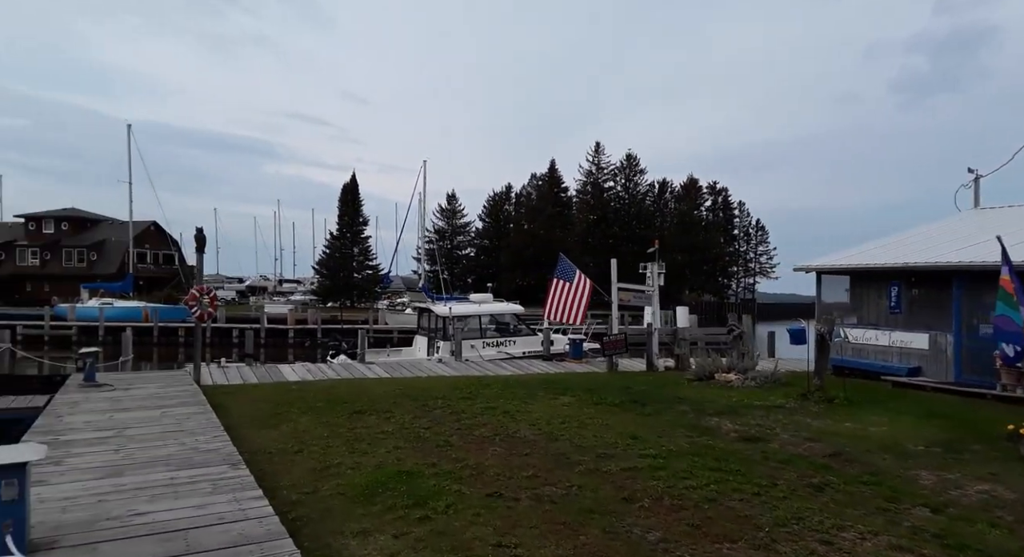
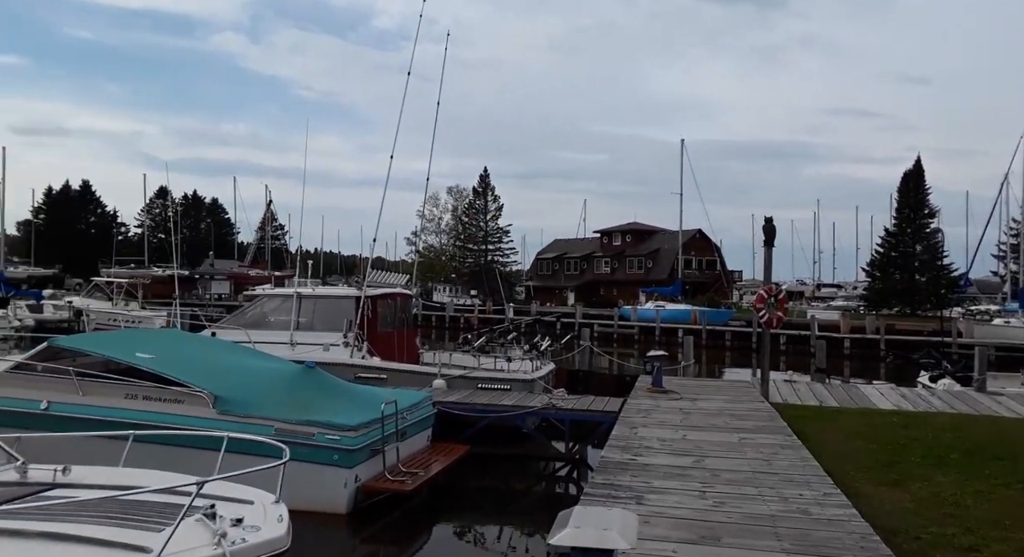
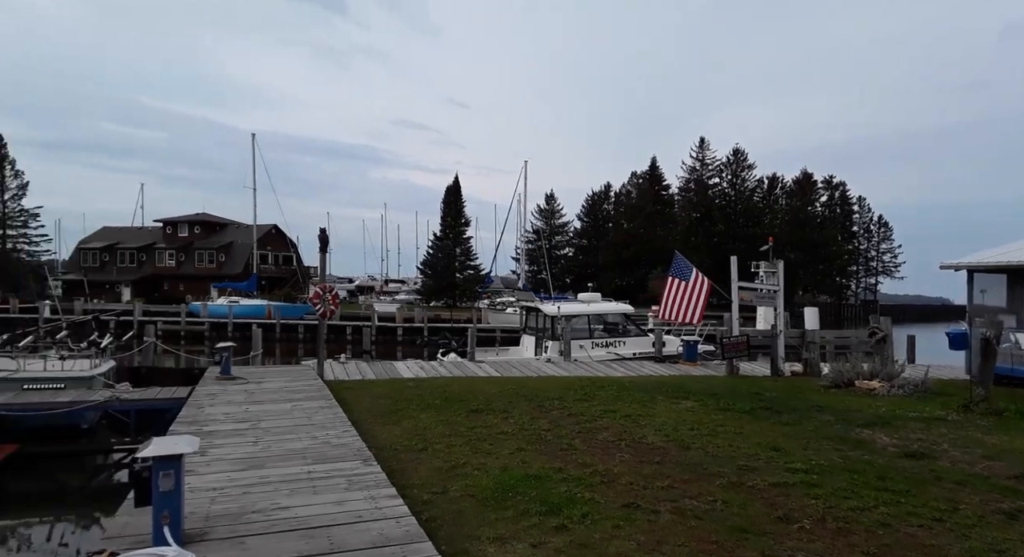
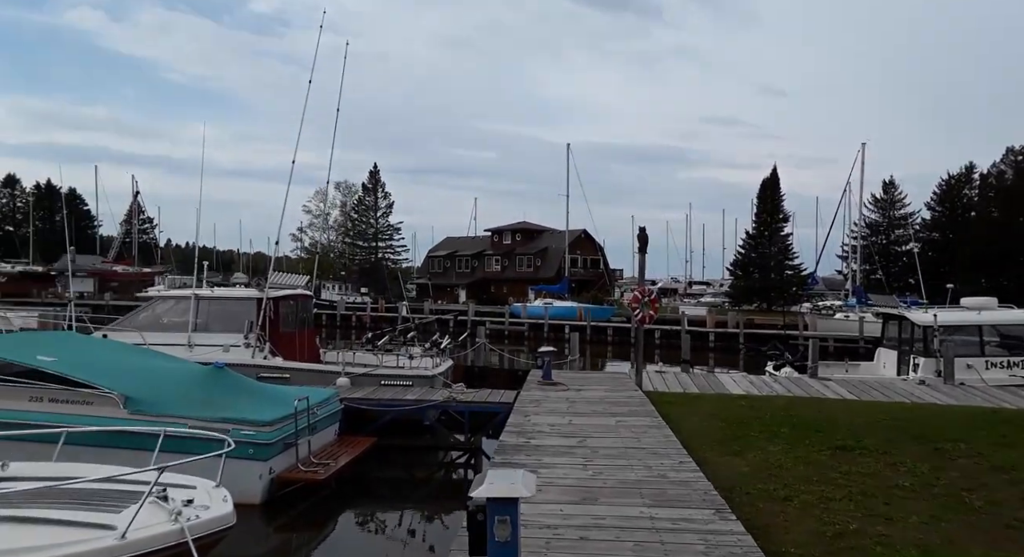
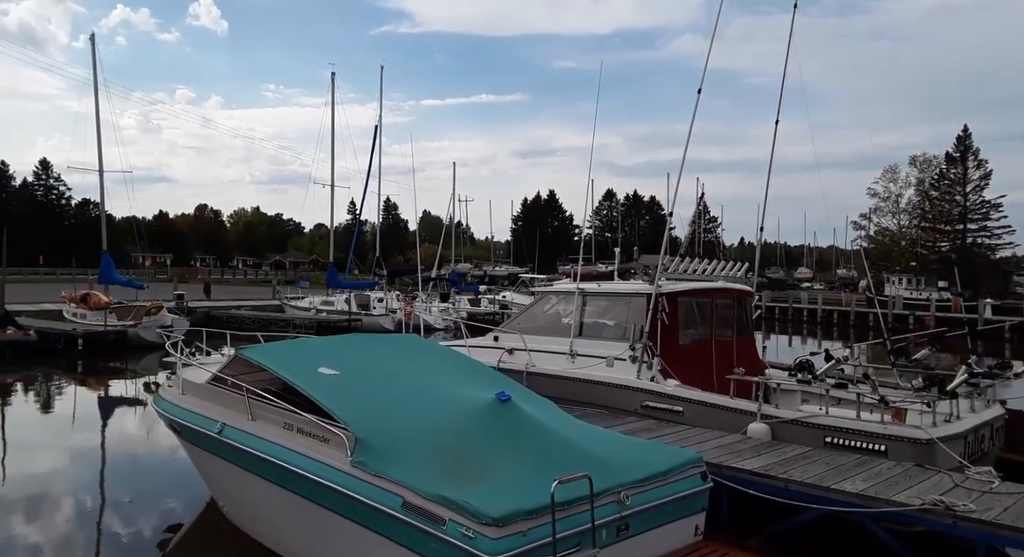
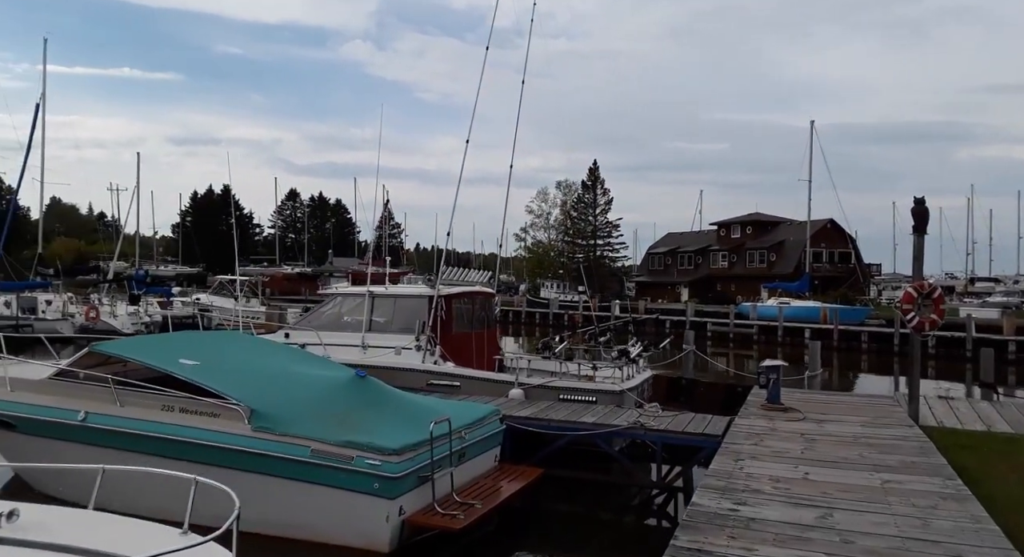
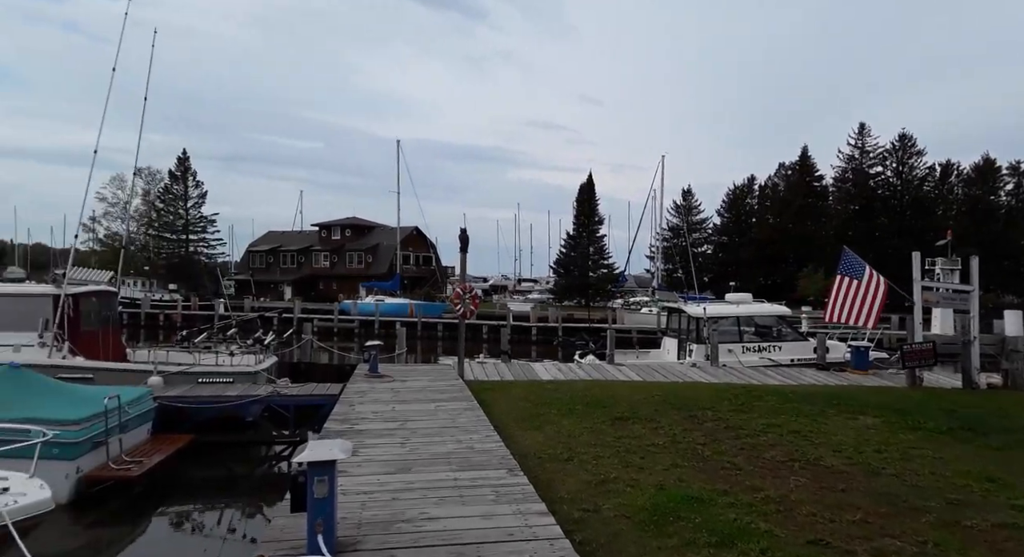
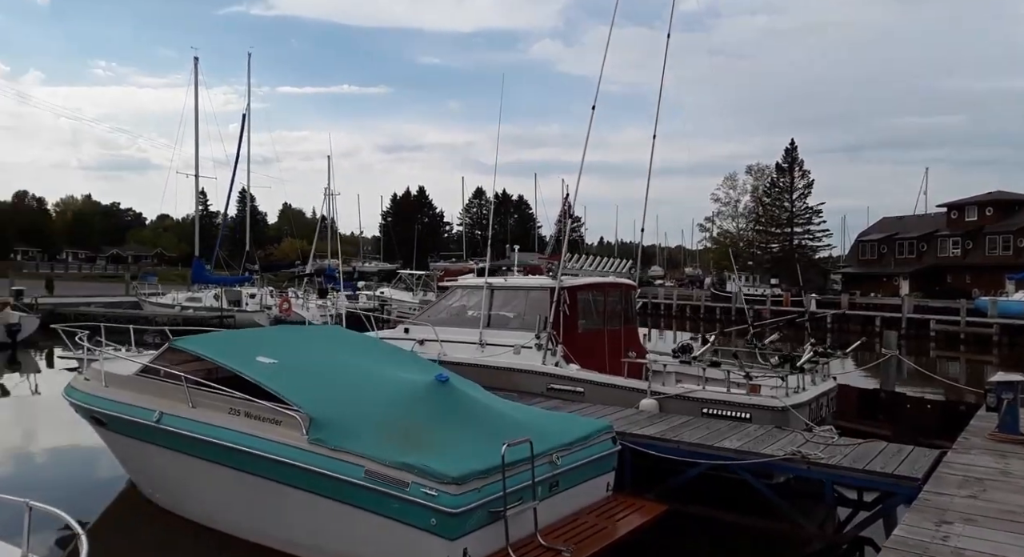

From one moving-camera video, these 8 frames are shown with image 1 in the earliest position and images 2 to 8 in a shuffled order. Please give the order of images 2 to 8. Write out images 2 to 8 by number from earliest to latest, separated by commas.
3, 7, 4, 2, 6, 8, 5
